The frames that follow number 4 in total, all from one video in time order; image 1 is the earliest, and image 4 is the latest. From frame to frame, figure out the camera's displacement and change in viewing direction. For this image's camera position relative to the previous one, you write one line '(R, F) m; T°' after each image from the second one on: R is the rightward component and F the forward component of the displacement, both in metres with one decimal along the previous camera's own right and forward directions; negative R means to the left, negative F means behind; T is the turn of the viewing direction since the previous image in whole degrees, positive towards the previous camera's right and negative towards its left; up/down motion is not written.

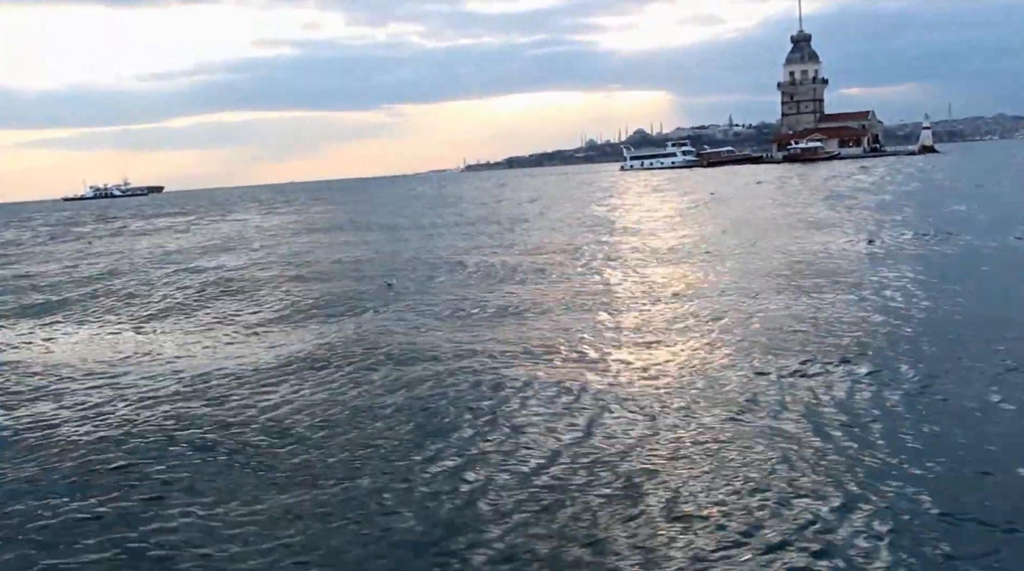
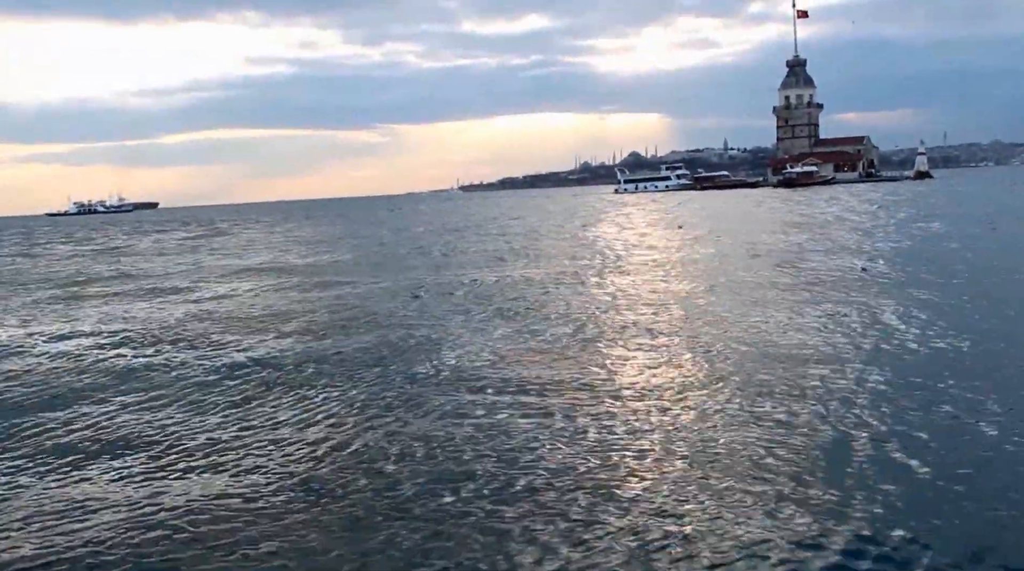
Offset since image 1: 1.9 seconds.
(-0.7, +0.4) m; +1°
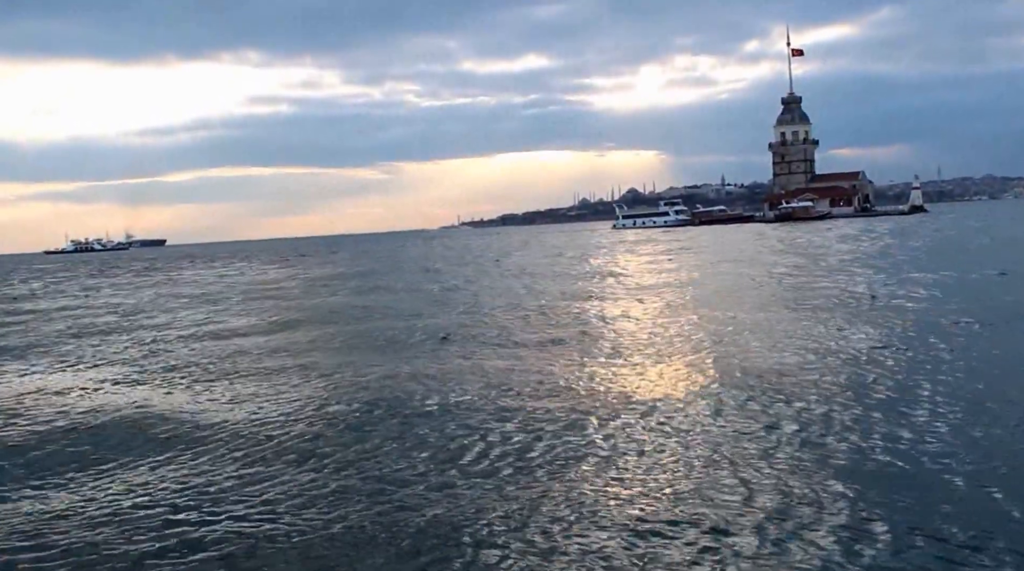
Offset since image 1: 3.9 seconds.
(+0.3, -0.3) m; 0°
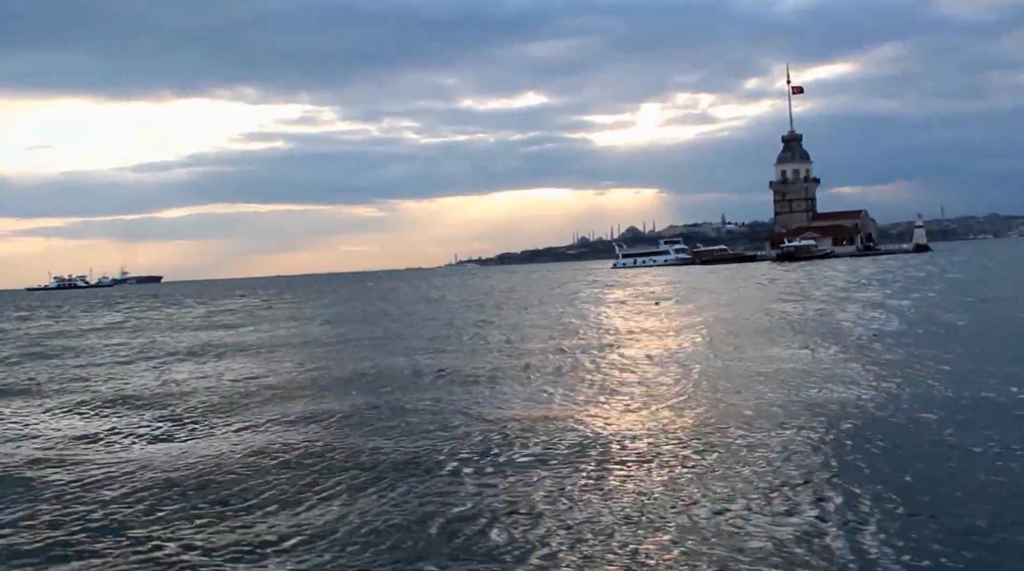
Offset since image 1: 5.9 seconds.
(0.0, +1.0) m; 0°
